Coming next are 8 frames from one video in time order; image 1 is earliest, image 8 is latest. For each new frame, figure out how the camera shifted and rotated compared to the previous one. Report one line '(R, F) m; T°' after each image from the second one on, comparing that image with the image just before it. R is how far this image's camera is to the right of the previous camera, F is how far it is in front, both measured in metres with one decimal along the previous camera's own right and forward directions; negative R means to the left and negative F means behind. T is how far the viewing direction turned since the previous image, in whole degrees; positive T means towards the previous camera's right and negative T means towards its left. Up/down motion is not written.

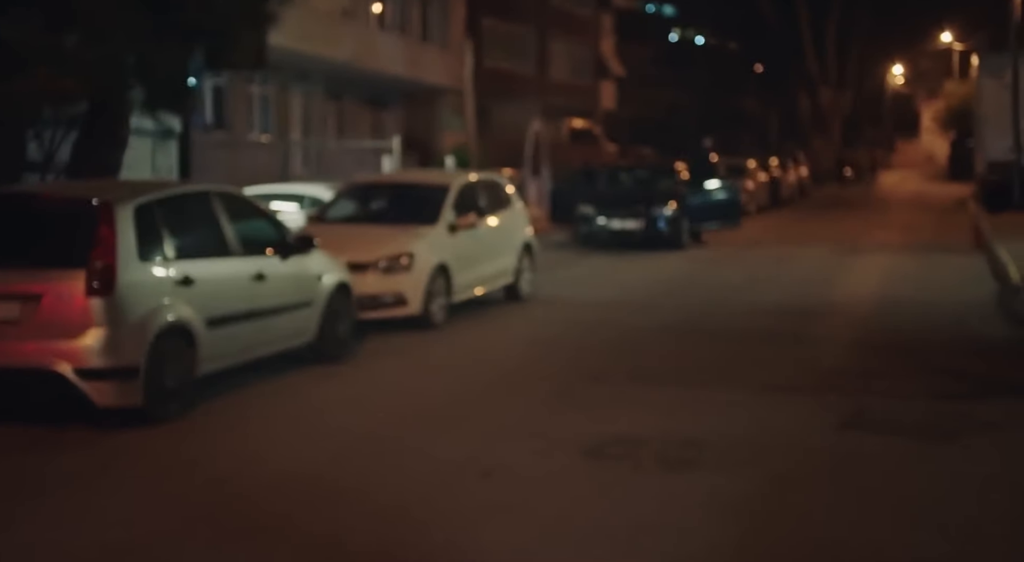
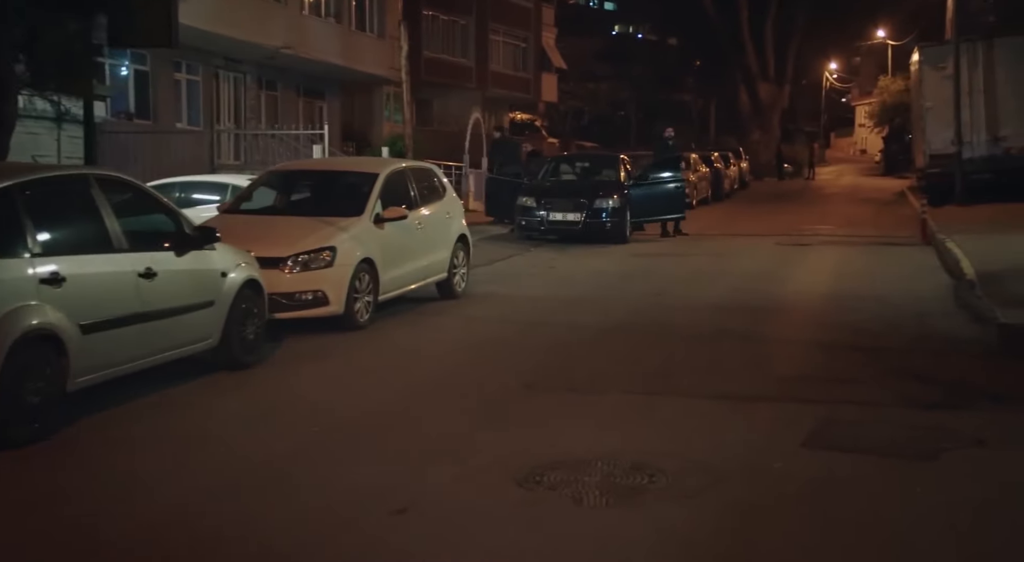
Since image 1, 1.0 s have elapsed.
(+0.1, +0.9) m; +3°
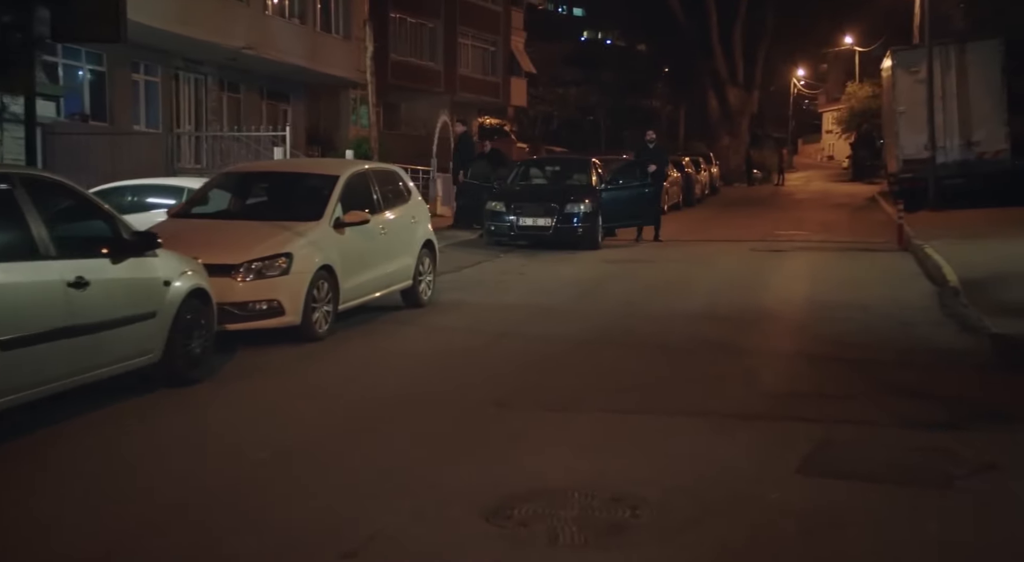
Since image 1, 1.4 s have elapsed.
(0.0, +0.6) m; +2°
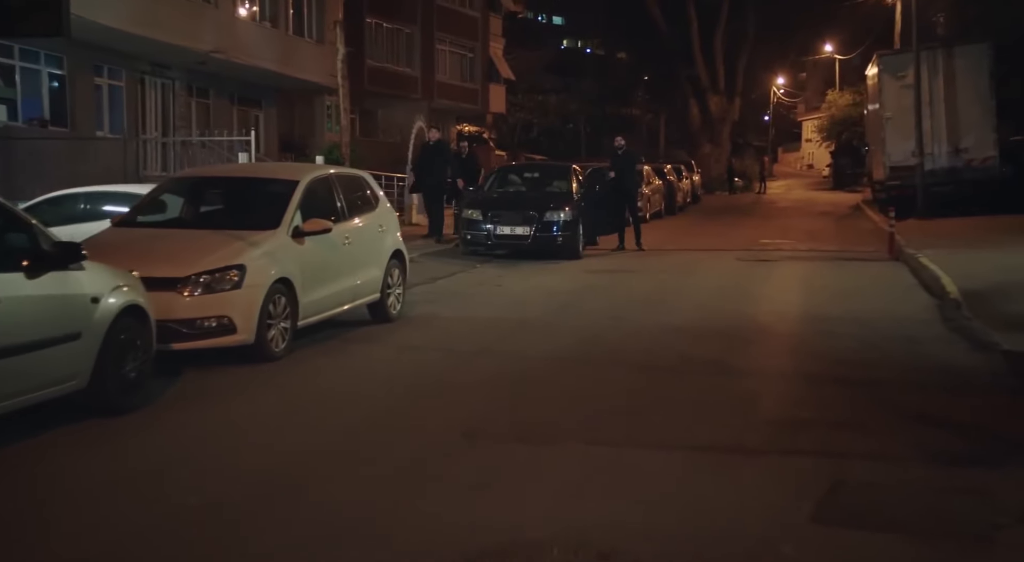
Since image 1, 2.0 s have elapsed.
(+0.1, +0.8) m; +1°
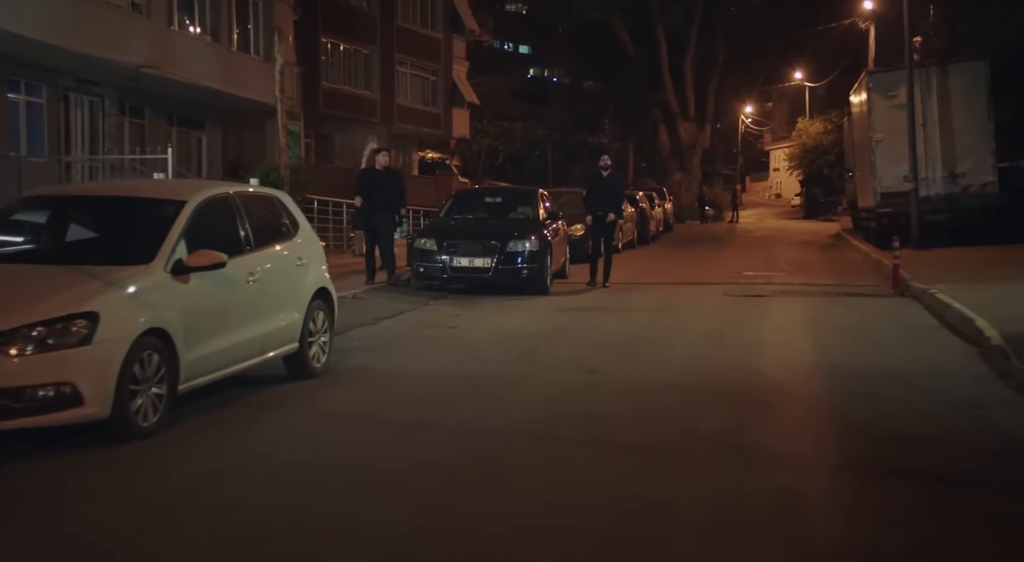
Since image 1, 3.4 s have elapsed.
(+0.1, +2.2) m; +2°
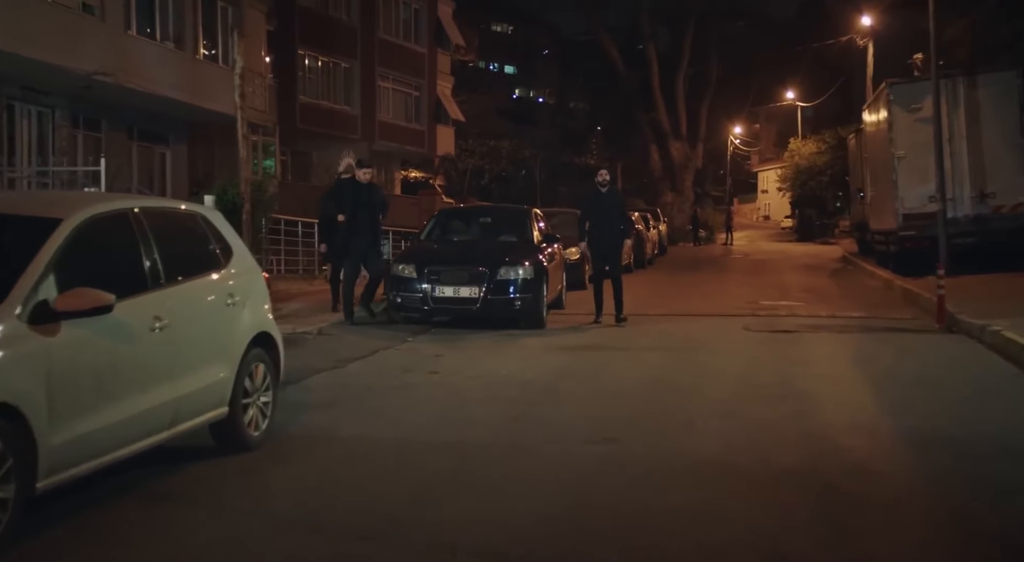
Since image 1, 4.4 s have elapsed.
(-0.1, +2.2) m; +1°
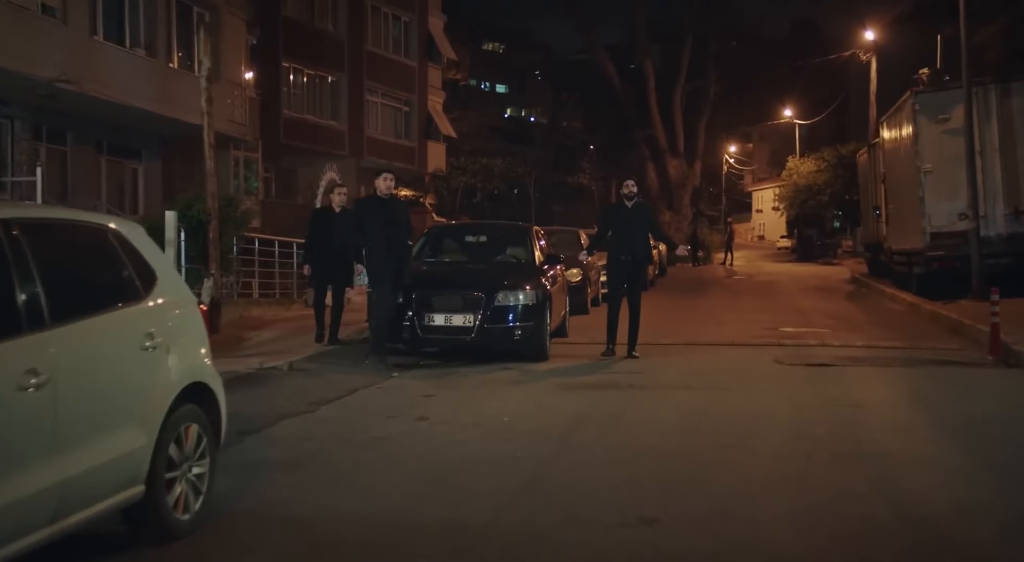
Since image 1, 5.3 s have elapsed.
(-0.1, +1.8) m; 0°
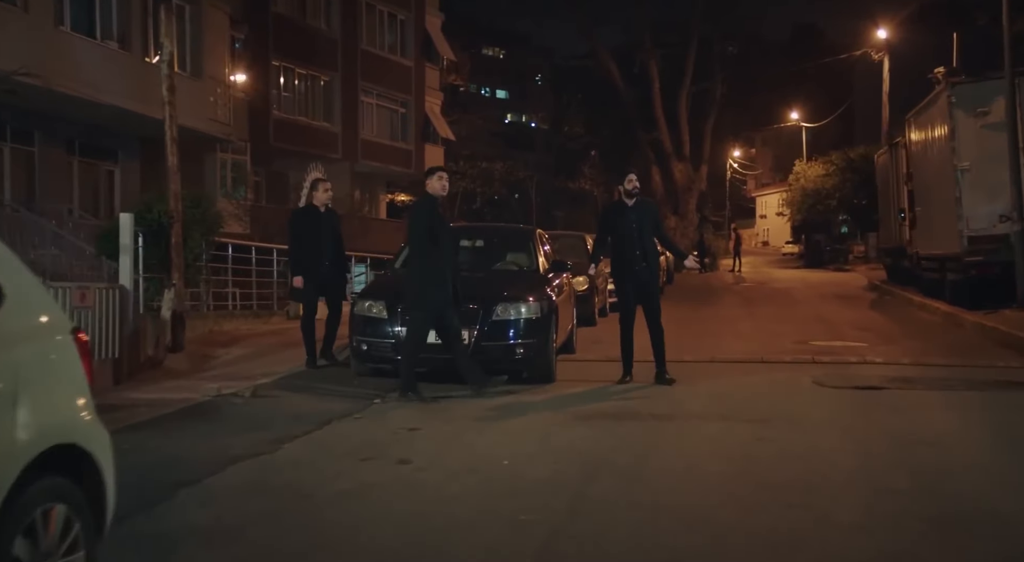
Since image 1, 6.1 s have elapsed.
(0.0, +1.7) m; 0°
